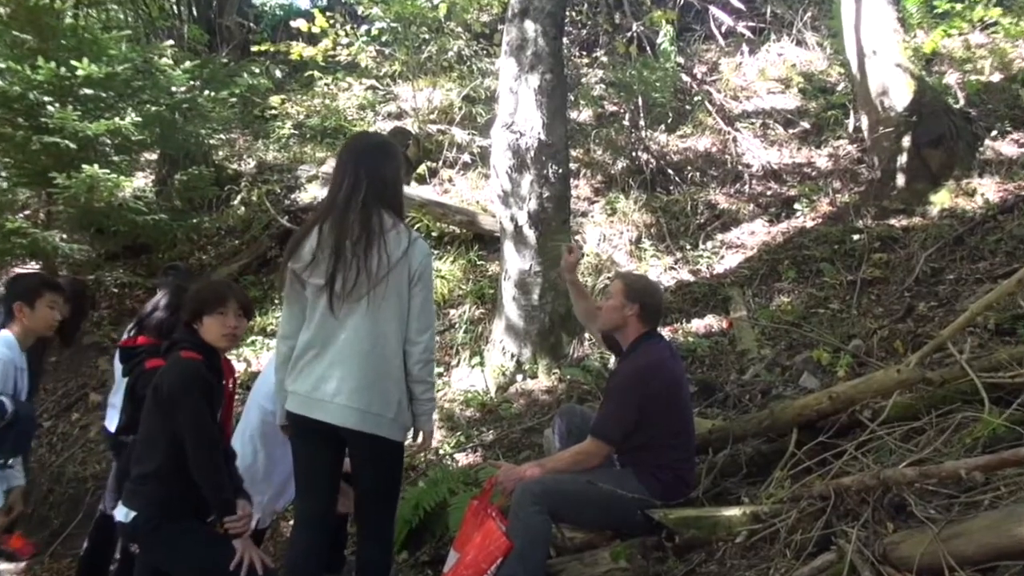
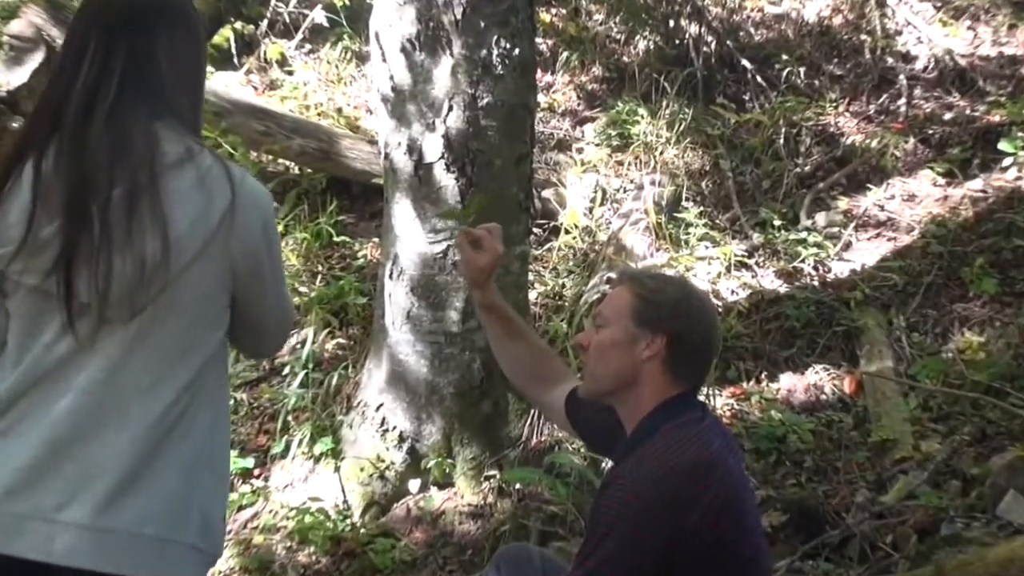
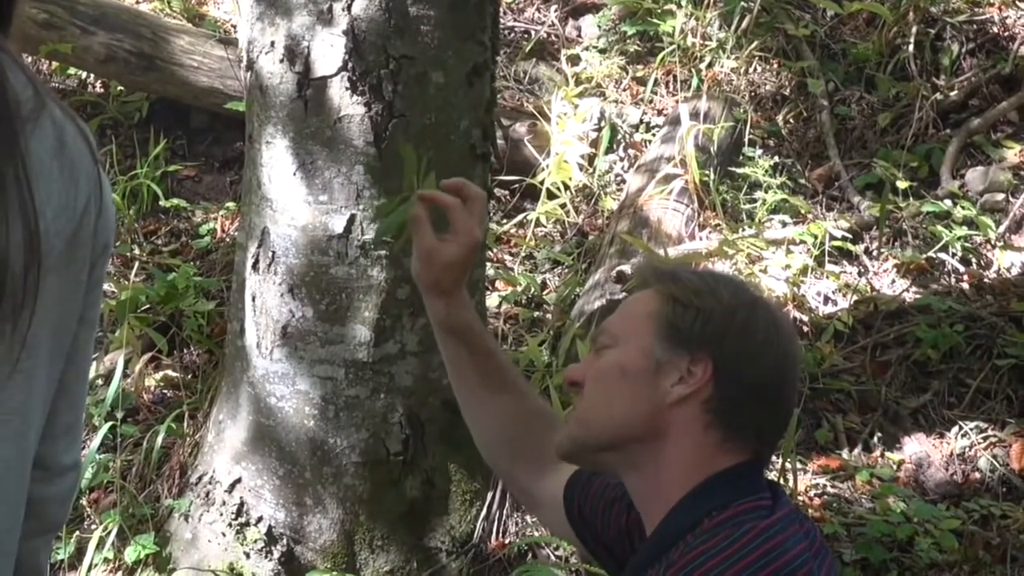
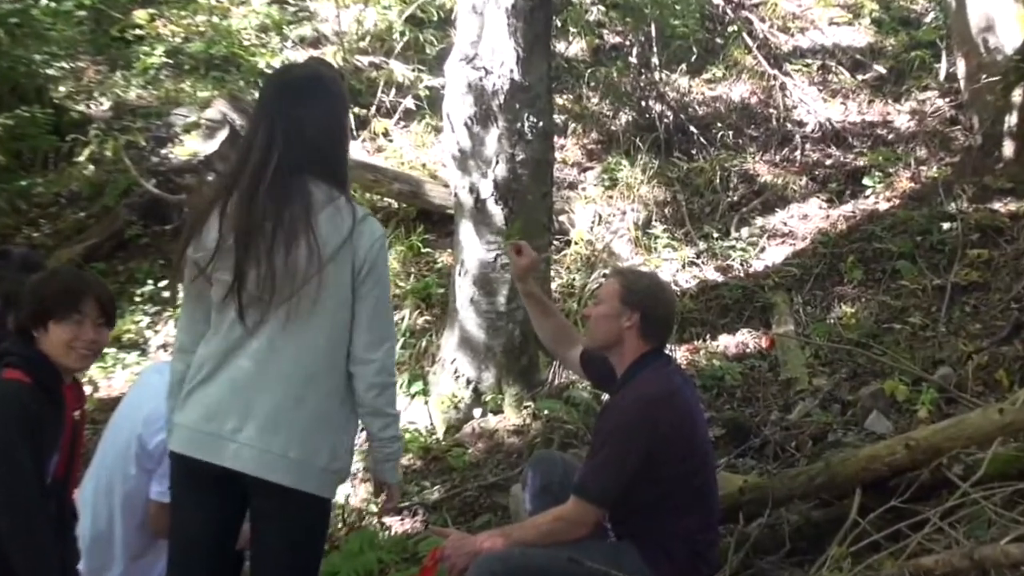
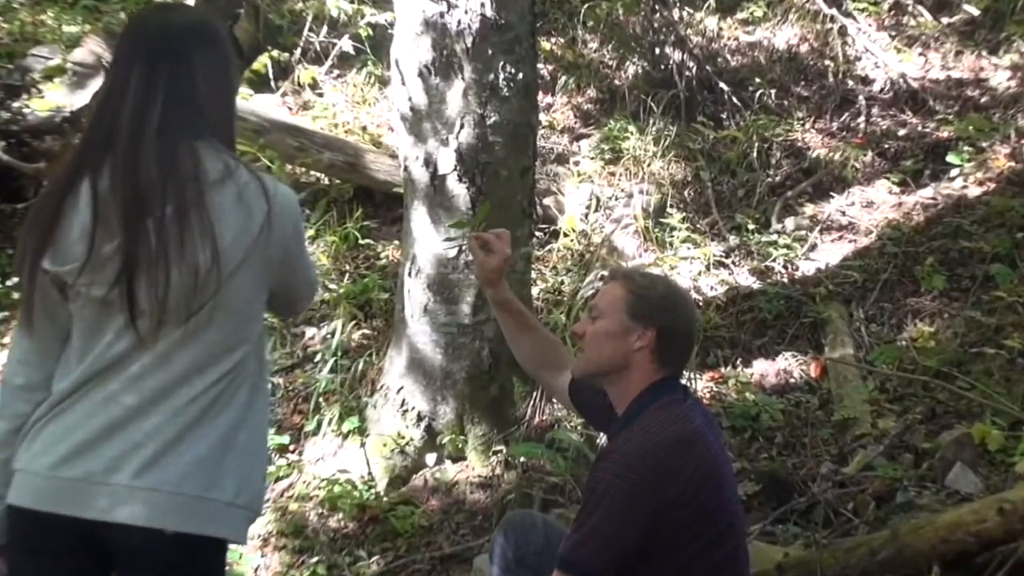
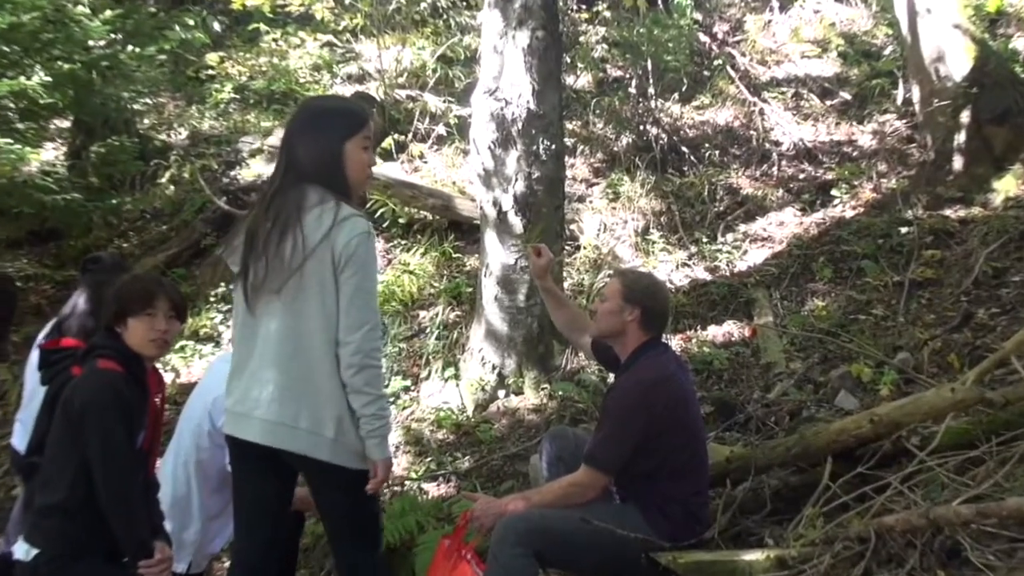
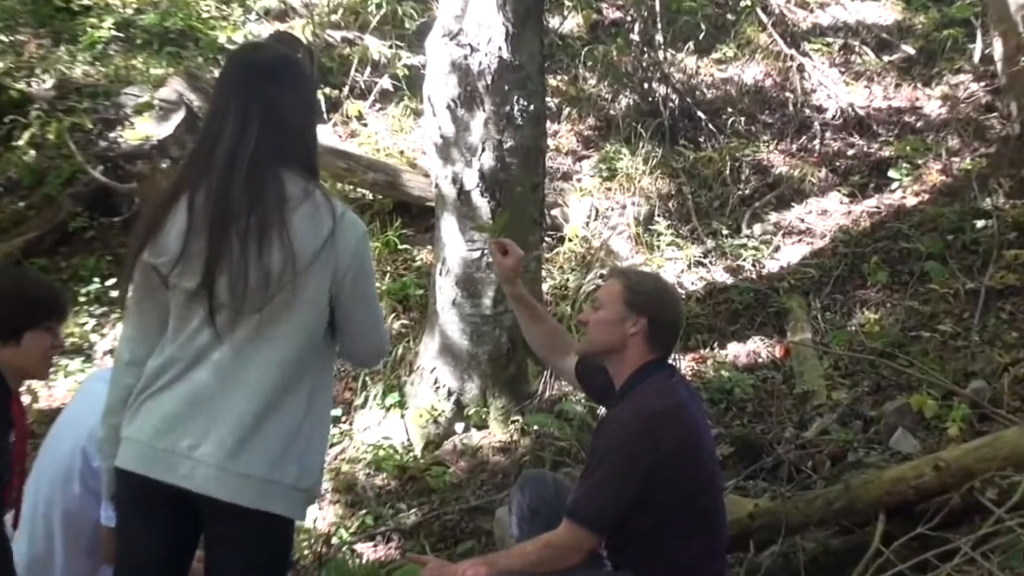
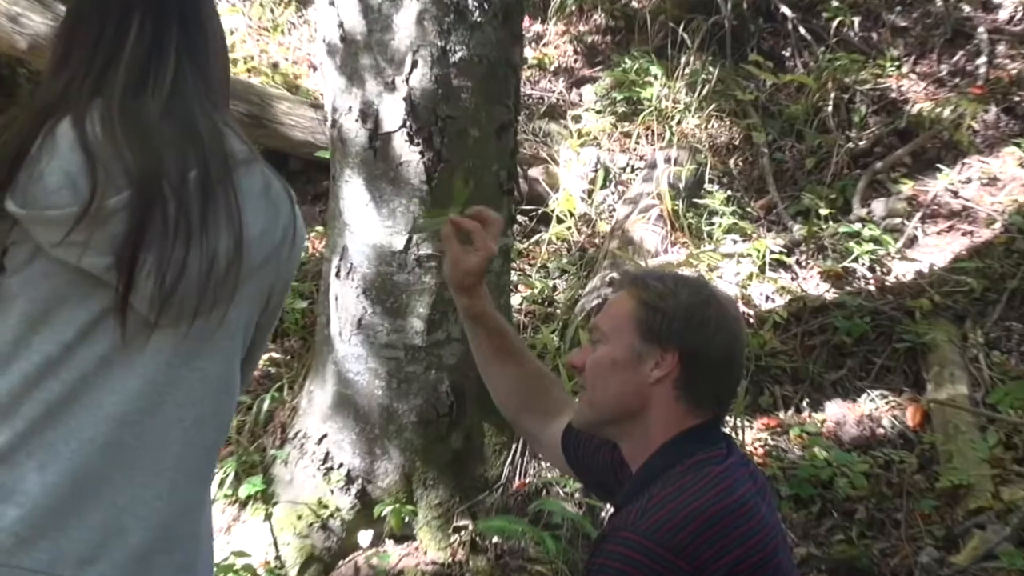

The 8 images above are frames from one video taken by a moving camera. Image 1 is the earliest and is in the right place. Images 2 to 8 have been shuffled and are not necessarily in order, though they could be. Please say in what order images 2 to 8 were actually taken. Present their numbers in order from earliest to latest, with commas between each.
6, 4, 7, 5, 2, 8, 3
